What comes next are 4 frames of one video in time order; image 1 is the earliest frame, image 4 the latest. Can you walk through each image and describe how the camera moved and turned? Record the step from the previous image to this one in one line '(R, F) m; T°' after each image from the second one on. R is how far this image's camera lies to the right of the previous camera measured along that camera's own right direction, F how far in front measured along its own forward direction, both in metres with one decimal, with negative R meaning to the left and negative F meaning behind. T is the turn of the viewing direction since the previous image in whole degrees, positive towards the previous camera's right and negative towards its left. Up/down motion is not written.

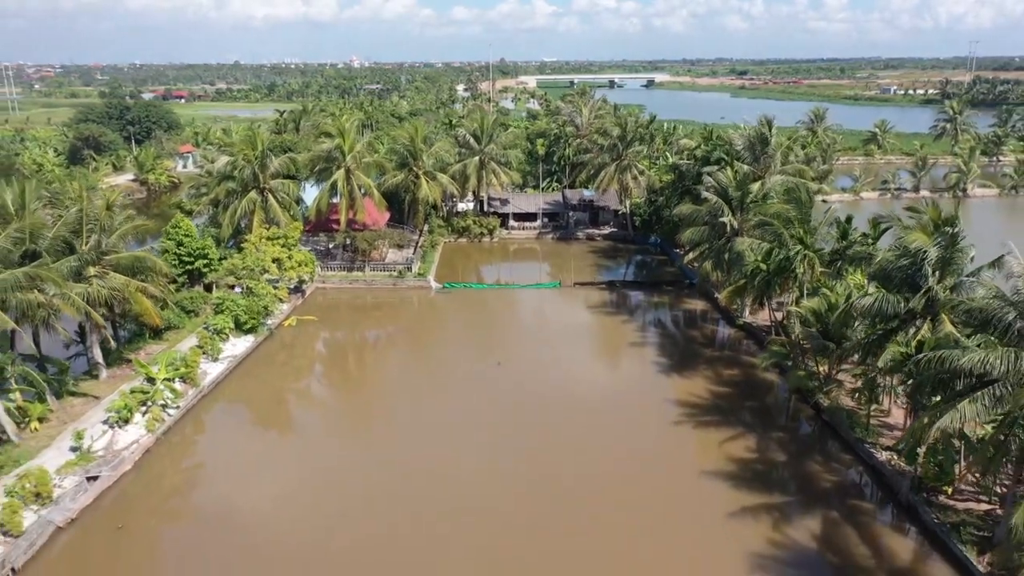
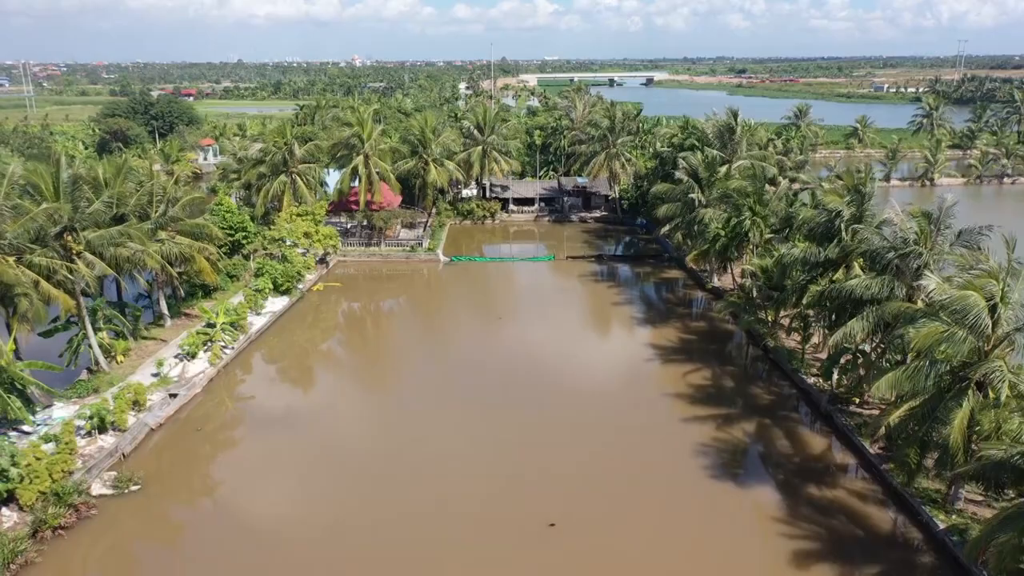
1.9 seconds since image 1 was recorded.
(+0.1, -2.9) m; 0°
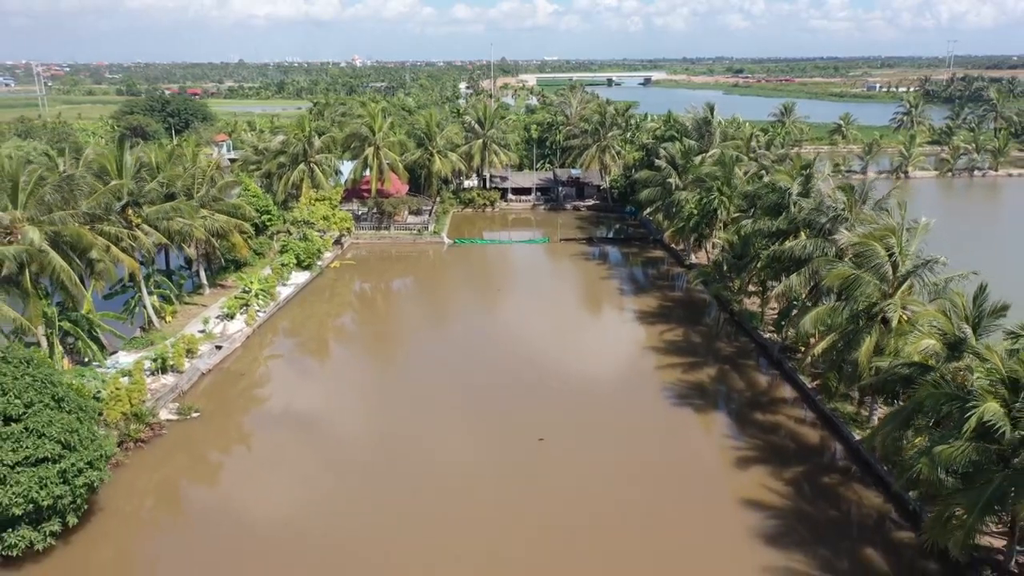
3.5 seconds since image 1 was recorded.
(+0.1, -2.5) m; 0°
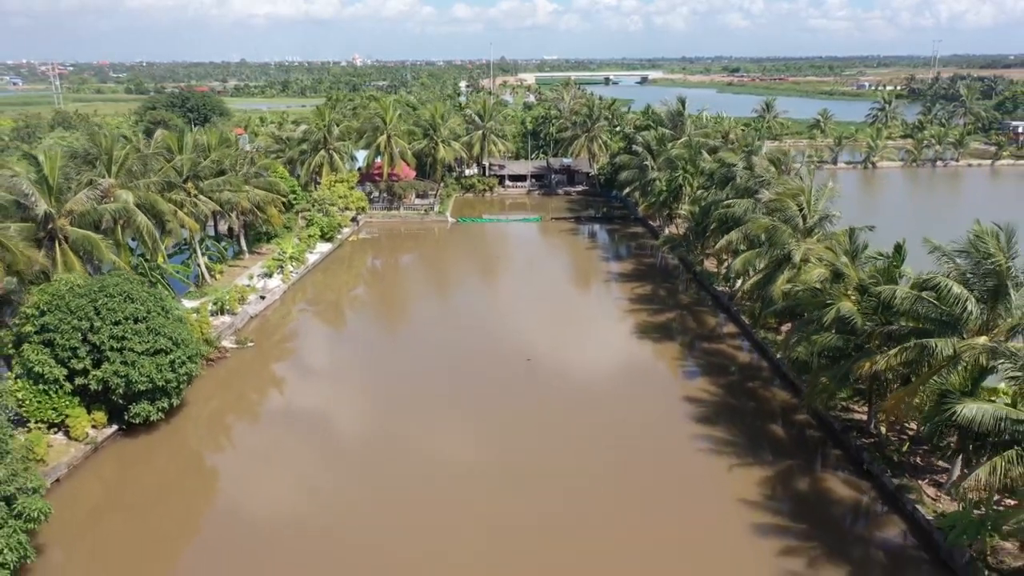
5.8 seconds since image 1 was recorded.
(+0.1, -3.5) m; 0°
